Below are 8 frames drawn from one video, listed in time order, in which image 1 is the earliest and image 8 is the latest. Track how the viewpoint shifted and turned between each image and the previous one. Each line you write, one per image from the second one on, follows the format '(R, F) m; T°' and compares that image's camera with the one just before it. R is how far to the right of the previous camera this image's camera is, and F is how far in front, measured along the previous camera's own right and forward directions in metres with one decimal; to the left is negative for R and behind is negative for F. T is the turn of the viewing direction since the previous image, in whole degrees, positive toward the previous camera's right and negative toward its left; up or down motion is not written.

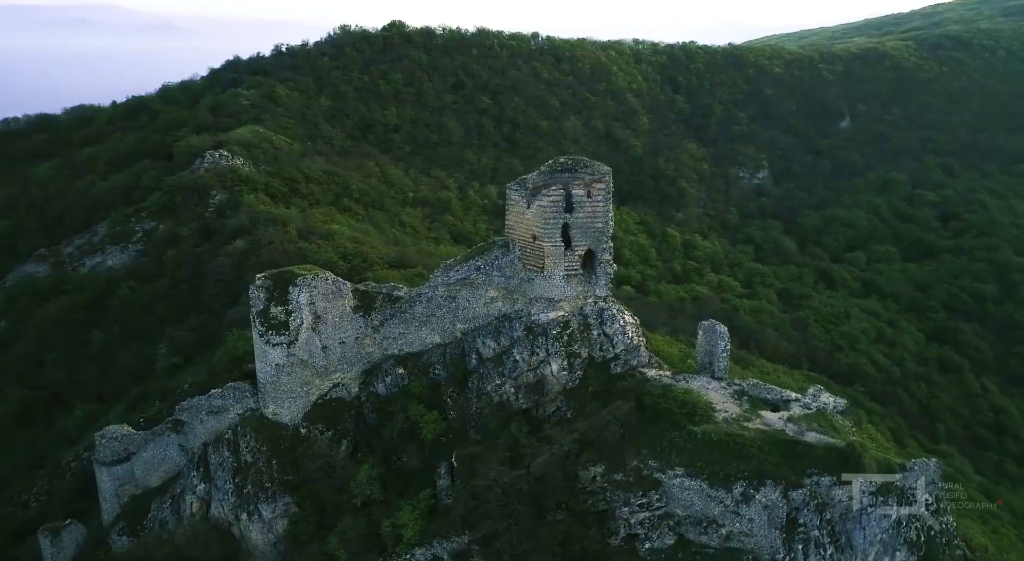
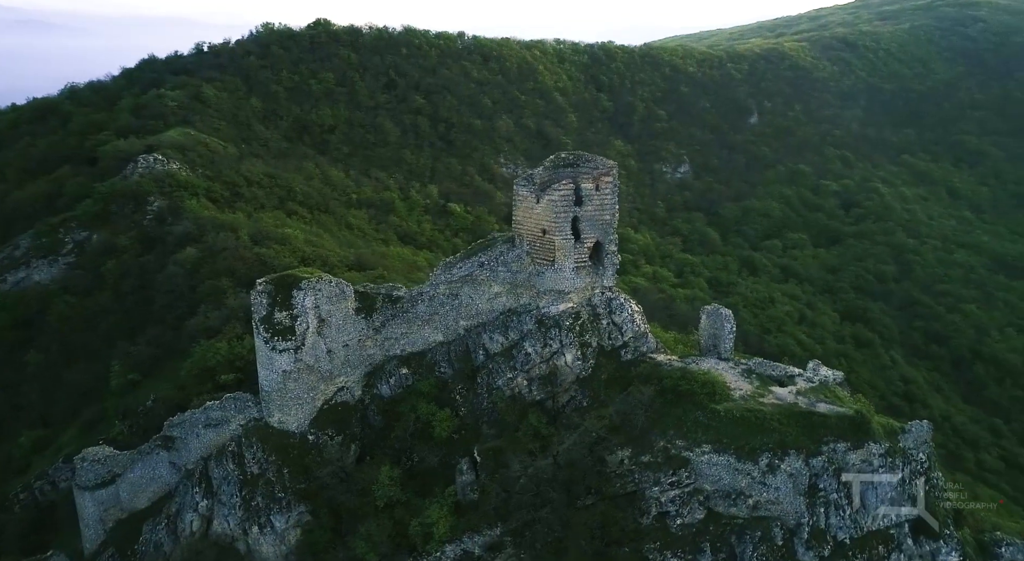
(-1.6, -0.1) m; +7°
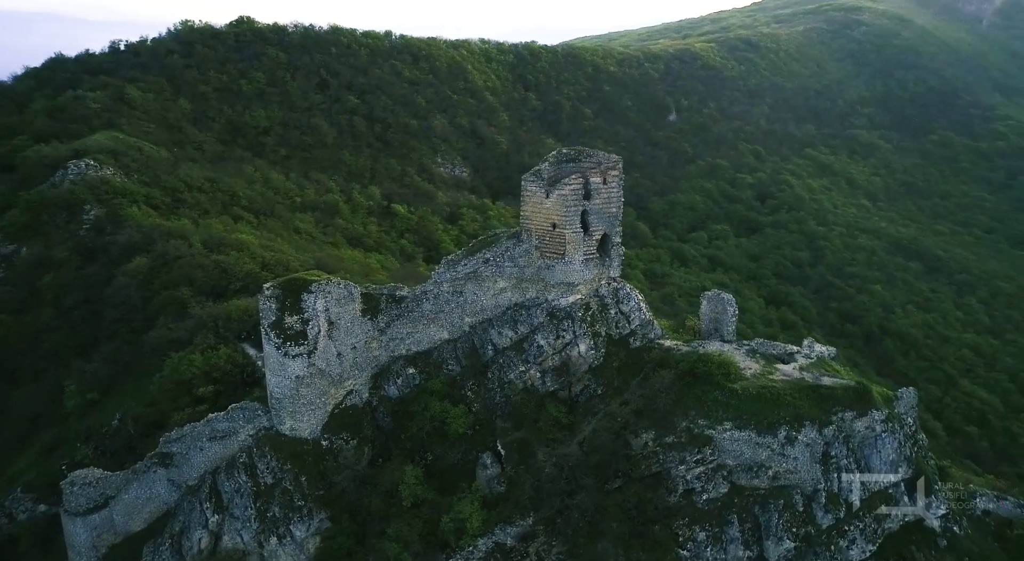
(-1.7, -0.1) m; +7°
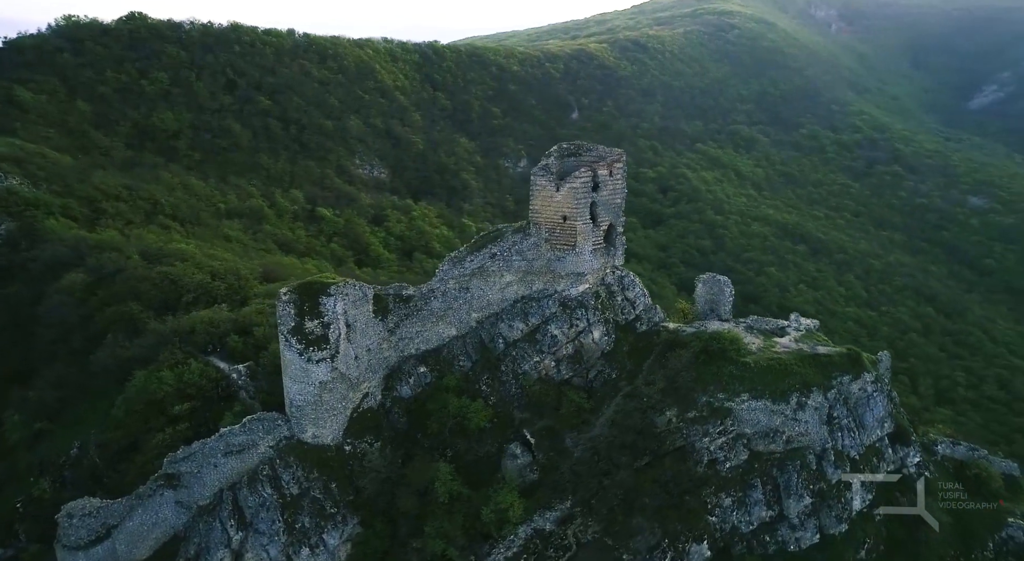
(-2.2, -0.1) m; +9°
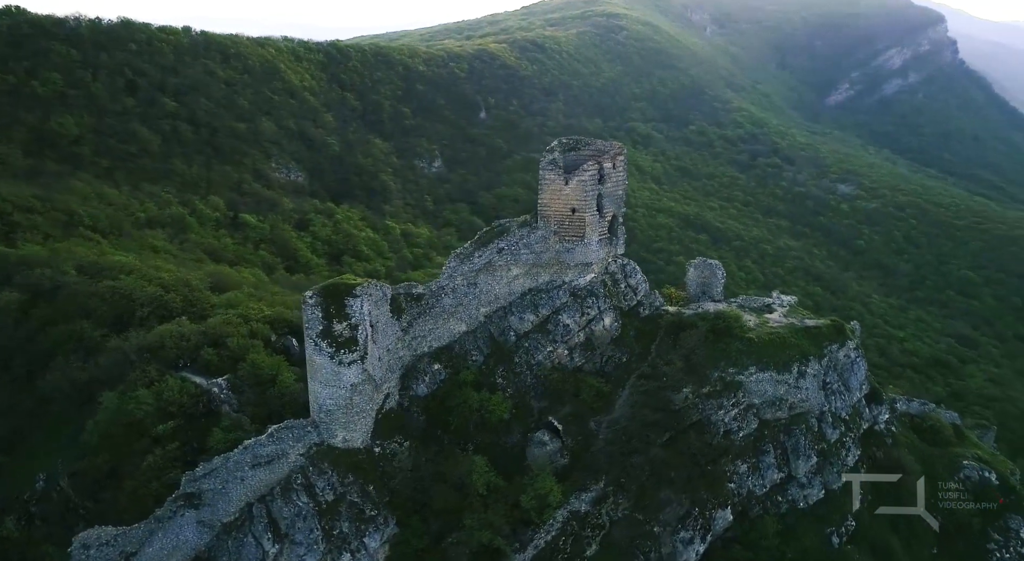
(-2.2, -0.1) m; +9°
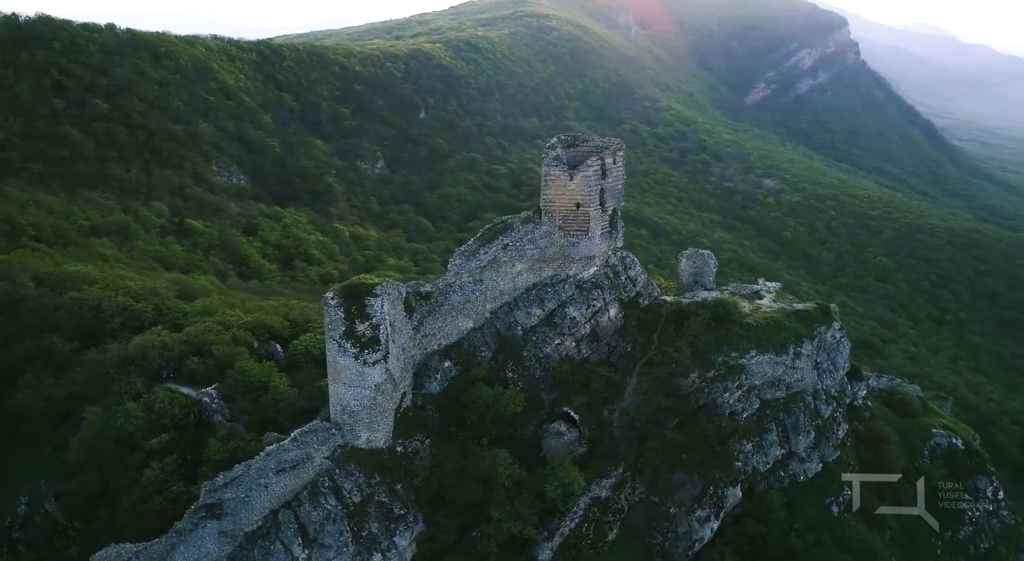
(-1.5, -0.1) m; +6°
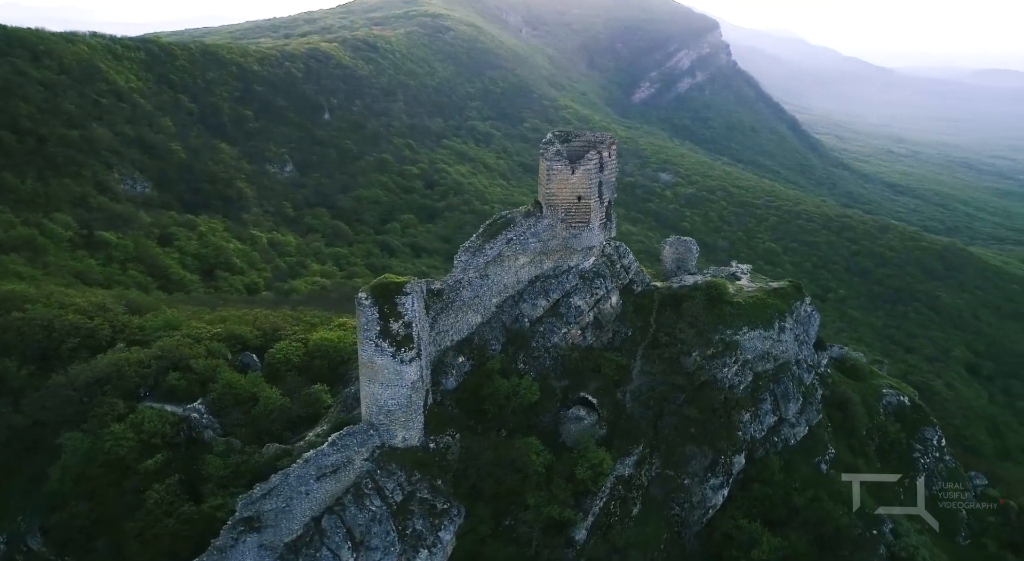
(-2.2, -0.1) m; +9°
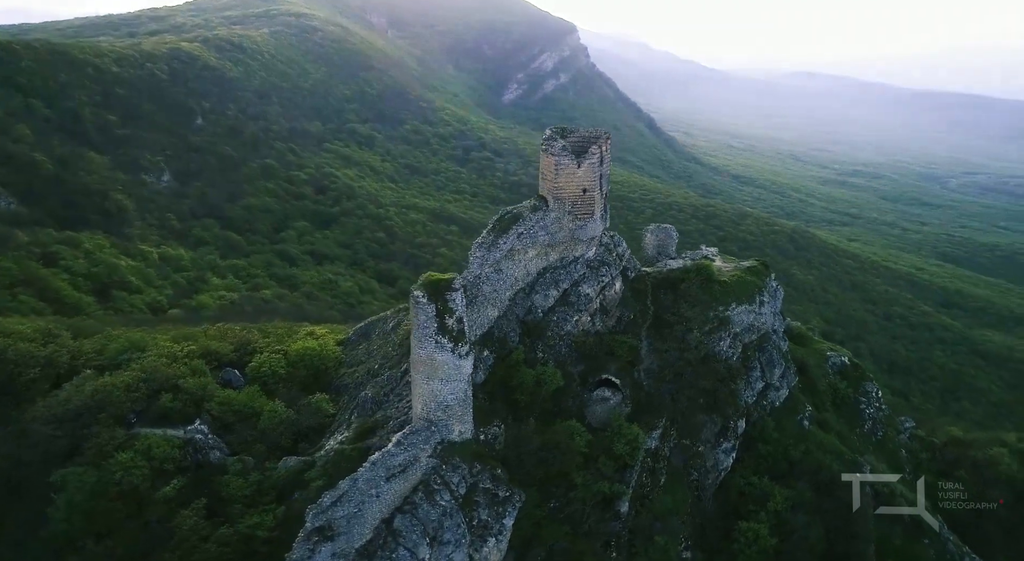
(-2.9, -0.1) m; +11°
